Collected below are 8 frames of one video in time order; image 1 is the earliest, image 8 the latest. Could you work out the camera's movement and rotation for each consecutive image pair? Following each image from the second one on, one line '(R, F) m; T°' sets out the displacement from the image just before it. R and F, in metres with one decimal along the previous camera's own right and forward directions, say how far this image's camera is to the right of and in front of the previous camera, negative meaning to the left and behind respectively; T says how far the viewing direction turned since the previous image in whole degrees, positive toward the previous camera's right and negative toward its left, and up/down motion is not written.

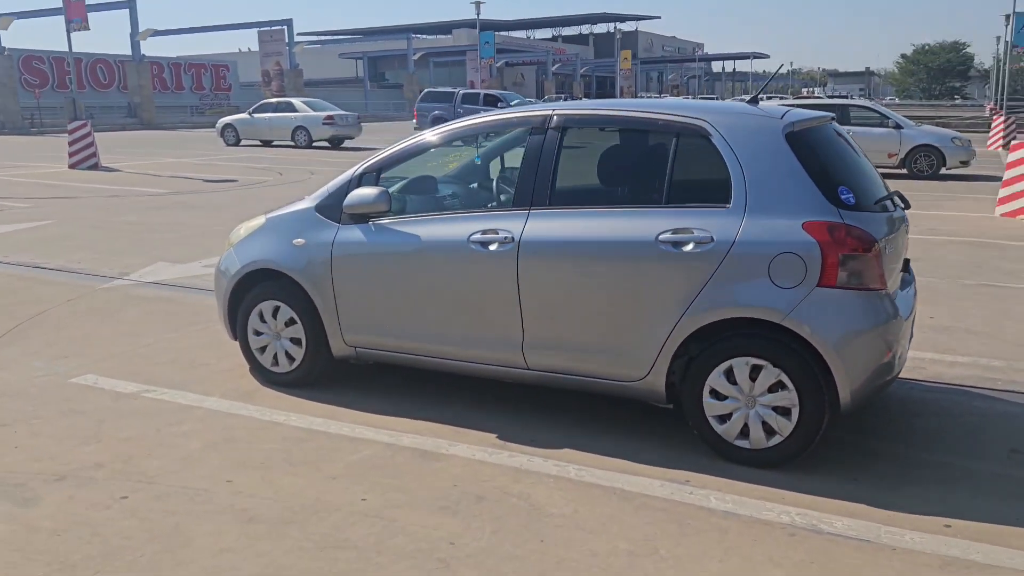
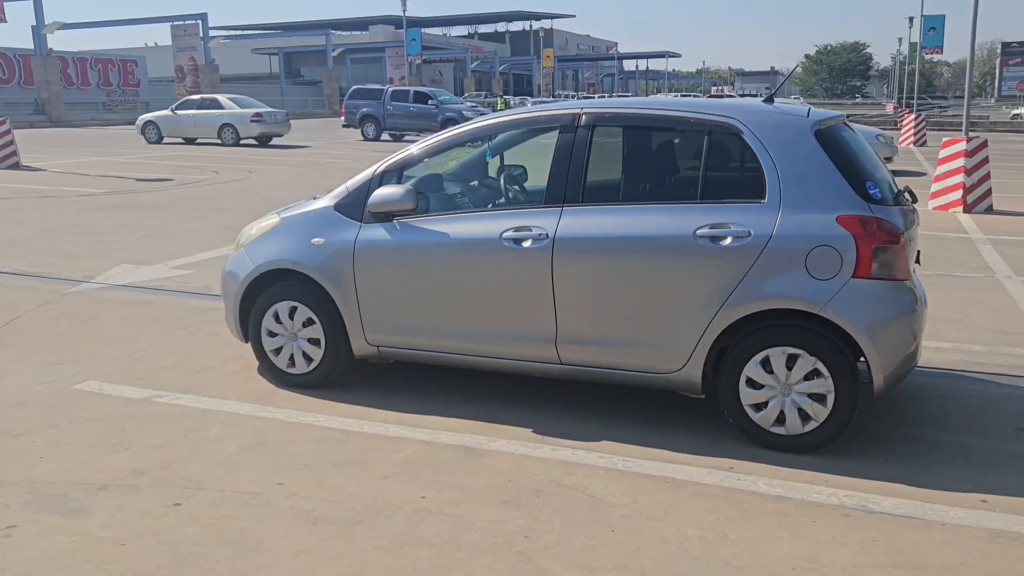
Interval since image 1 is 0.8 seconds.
(-0.6, 0.0) m; +5°
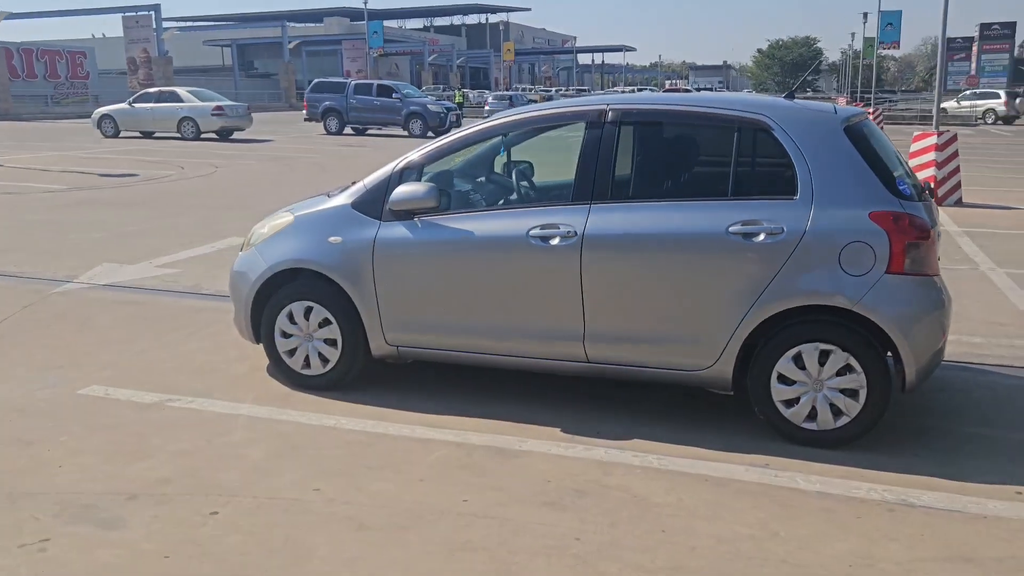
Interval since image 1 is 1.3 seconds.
(-0.4, +0.1) m; +3°
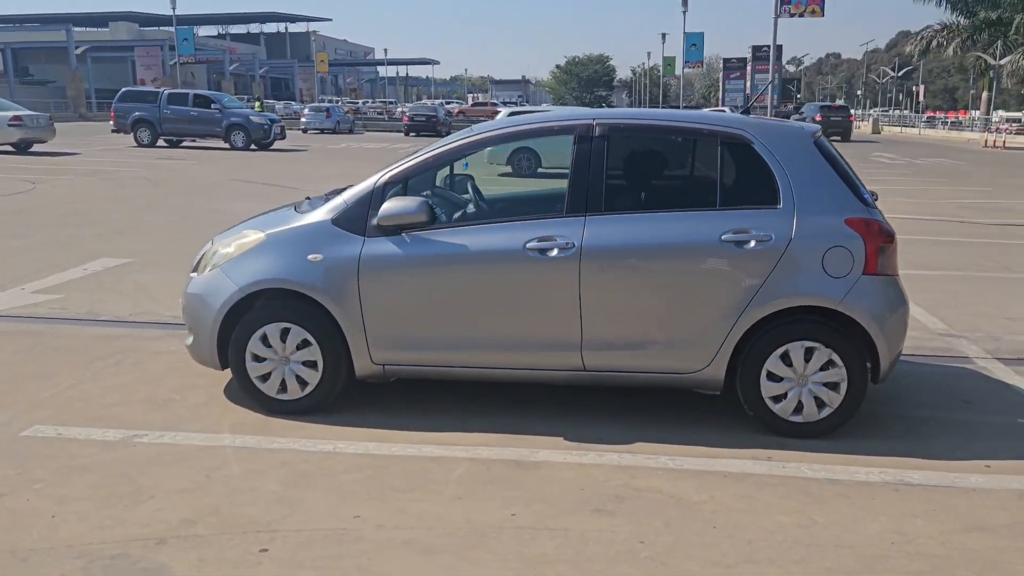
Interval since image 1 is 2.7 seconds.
(-1.0, +0.1) m; +12°
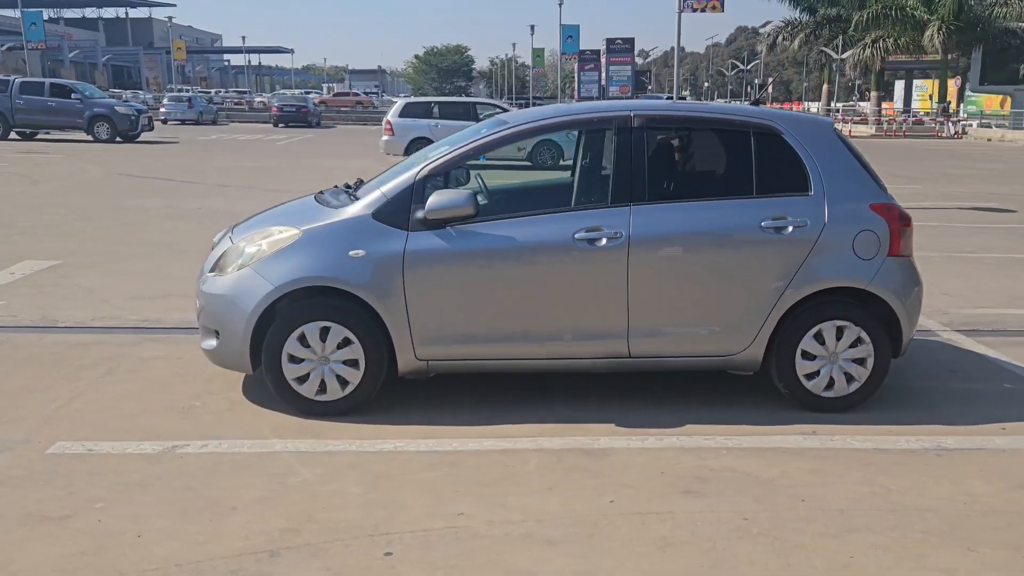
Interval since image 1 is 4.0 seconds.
(-1.0, +0.1) m; +9°
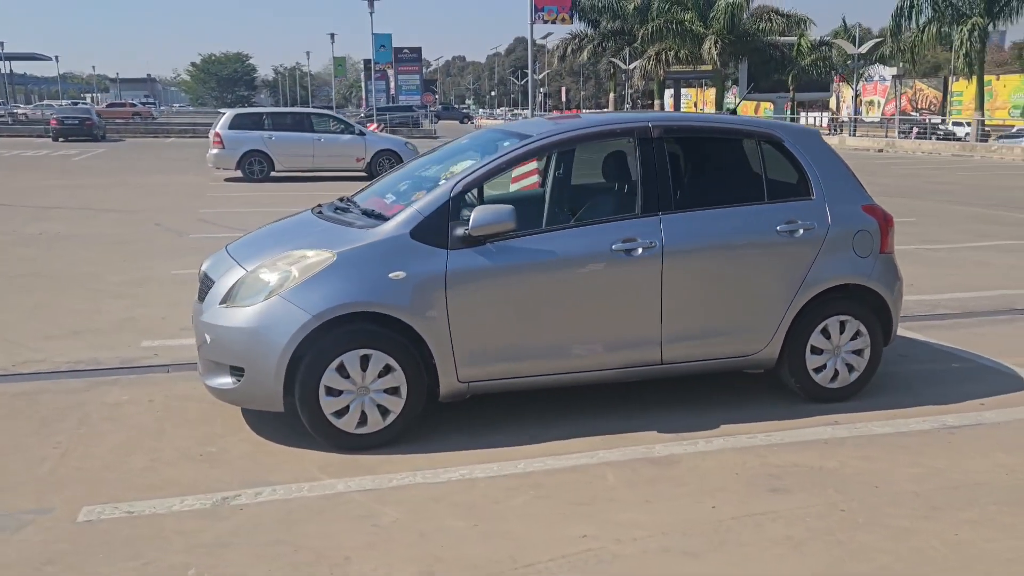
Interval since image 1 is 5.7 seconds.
(-1.3, +0.2) m; +13°
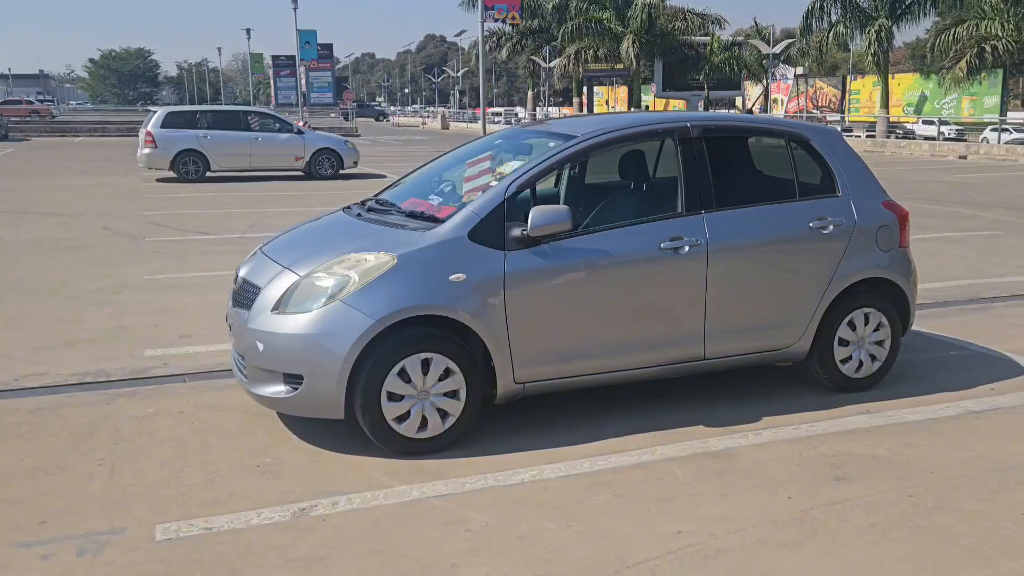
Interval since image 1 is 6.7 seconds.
(-0.7, 0.0) m; +5°
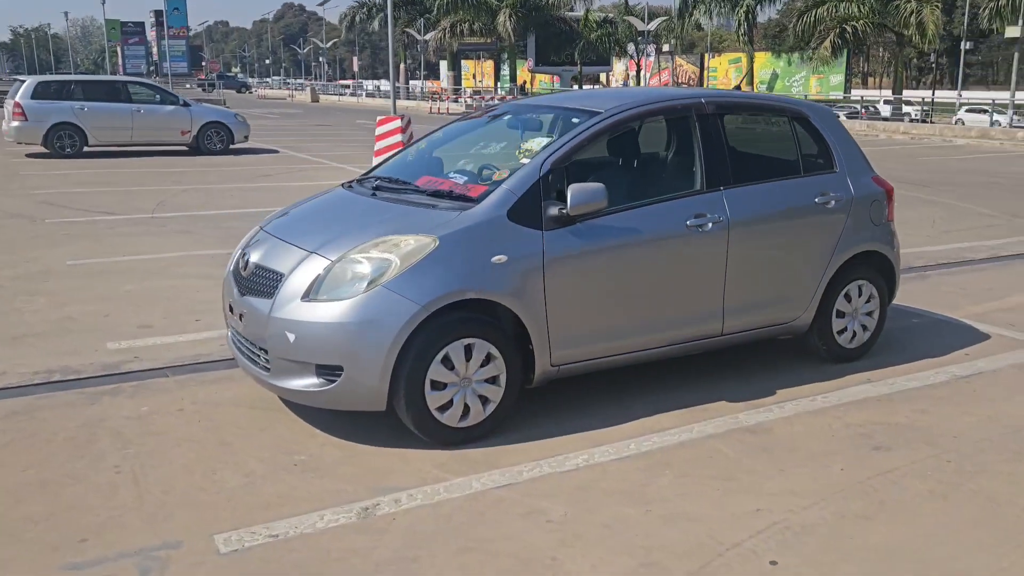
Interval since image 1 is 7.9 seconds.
(-0.8, +0.2) m; +8°
